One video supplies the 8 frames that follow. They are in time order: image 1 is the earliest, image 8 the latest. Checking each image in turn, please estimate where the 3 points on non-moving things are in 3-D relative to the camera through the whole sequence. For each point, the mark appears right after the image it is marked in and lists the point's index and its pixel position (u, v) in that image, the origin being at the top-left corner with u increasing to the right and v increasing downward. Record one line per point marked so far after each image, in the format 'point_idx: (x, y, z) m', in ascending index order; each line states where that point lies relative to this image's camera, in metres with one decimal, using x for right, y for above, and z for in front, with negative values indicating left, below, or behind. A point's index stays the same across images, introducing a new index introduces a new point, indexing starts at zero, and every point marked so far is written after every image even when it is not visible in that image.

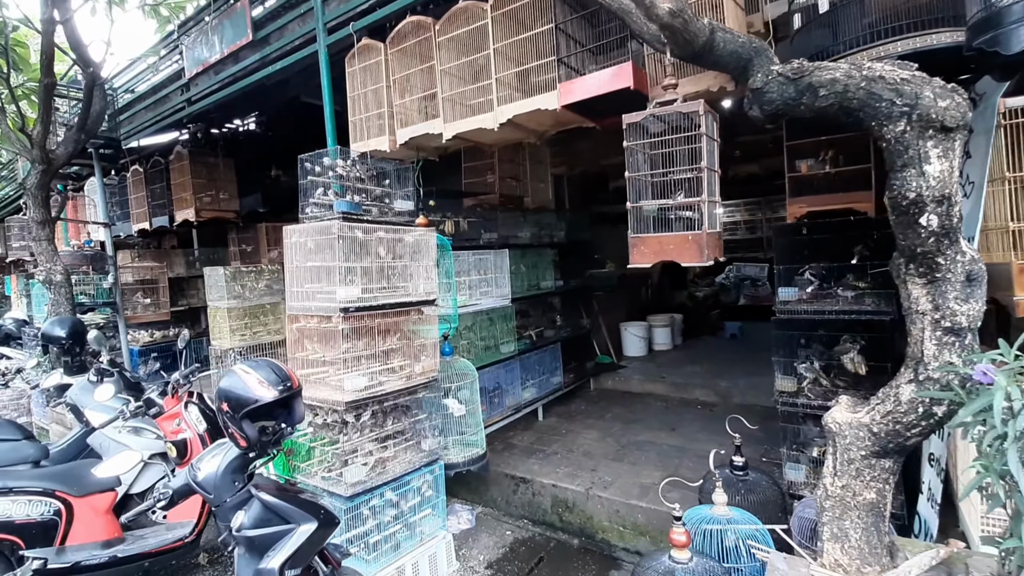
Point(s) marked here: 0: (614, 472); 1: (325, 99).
0: (+0.7, -1.3, +3.5) m
1: (-1.3, +1.3, +3.4) m
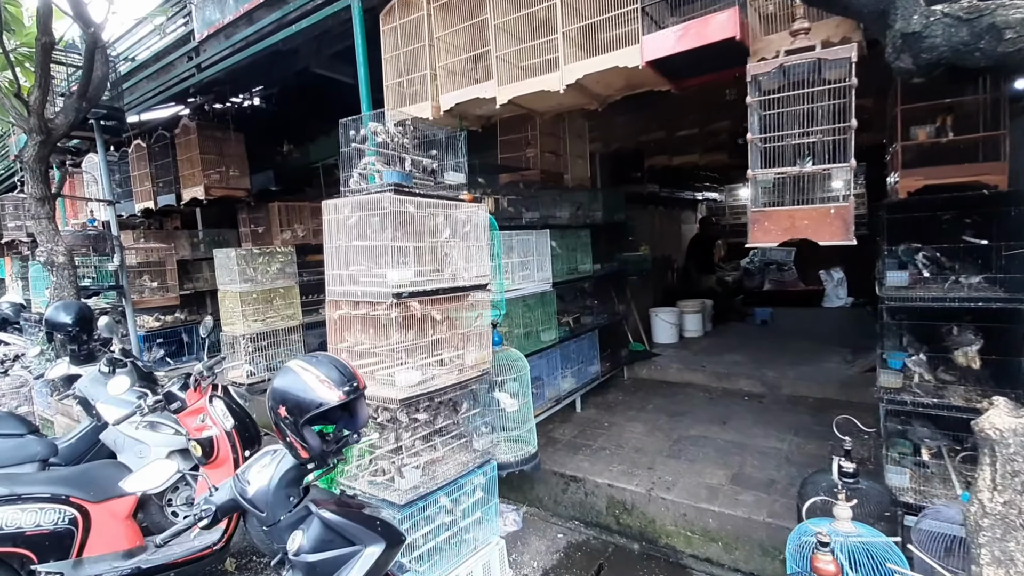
0: (+1.0, -1.2, +3.3) m
1: (-0.9, +1.4, +3.0) m
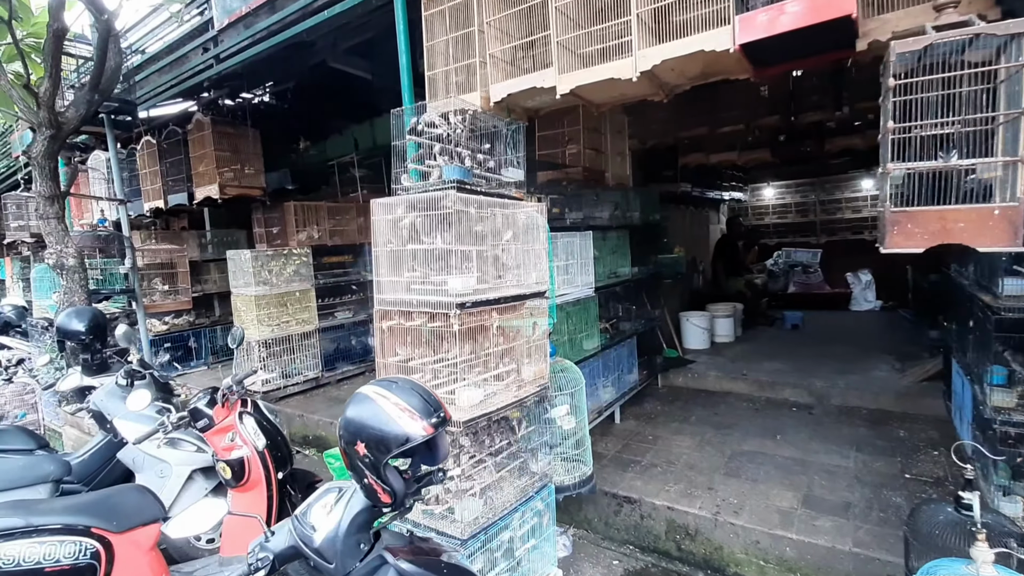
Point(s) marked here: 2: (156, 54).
0: (+1.3, -1.2, +3.0) m
1: (-0.6, +1.3, +2.8) m
2: (-3.4, +2.2, +4.8) m
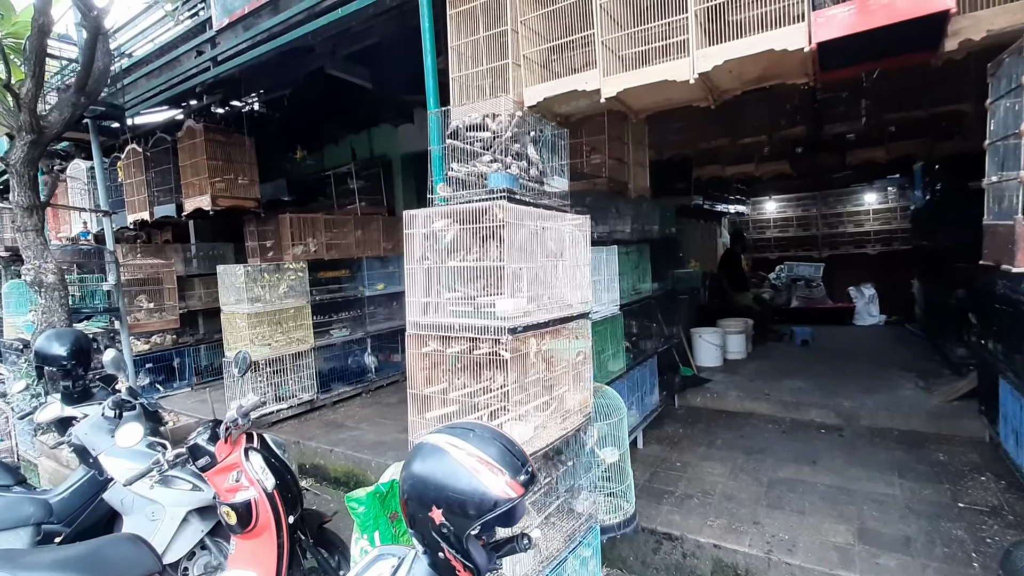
0: (+1.5, -1.3, +2.8) m
1: (-0.4, +1.2, +2.6) m
2: (-3.3, +2.1, +4.6) m
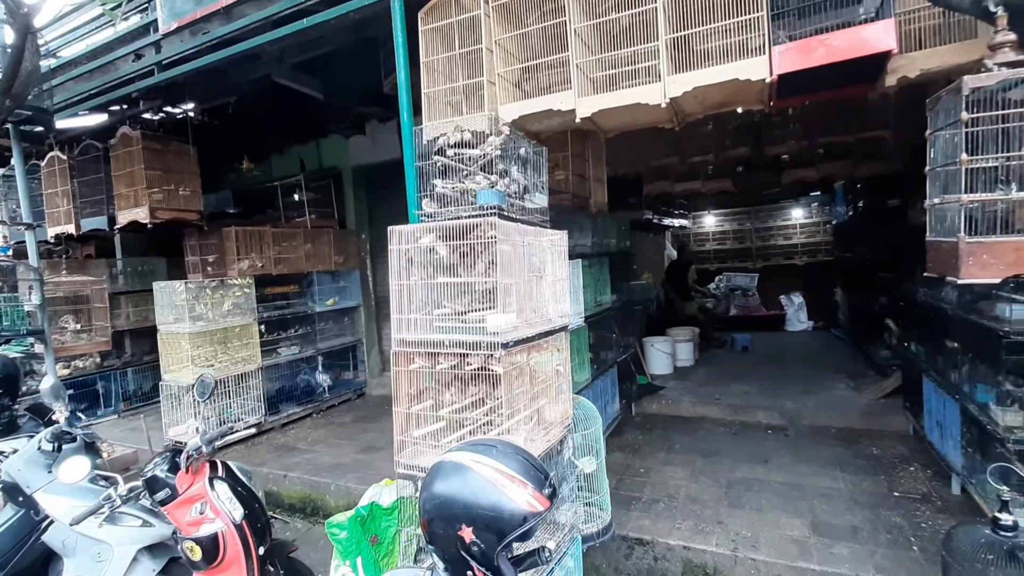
0: (+1.4, -1.4, +3.0) m
1: (-0.6, +1.2, +2.6) m
2: (-3.6, +1.9, +4.2) m
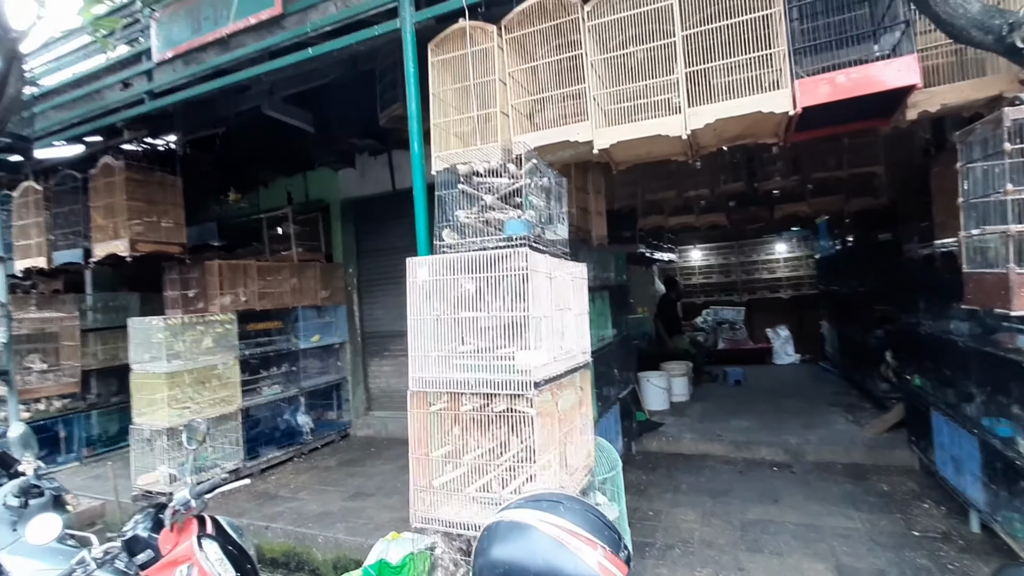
0: (+1.4, -1.6, +2.8) m
1: (-0.5, +1.0, +2.5) m
2: (-3.6, +1.6, +4.1) m
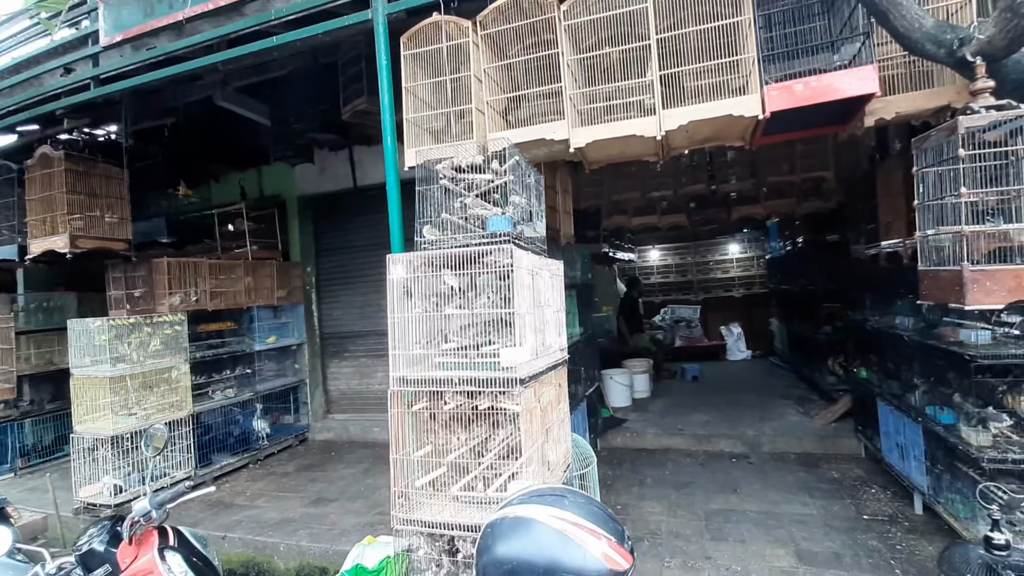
0: (+1.3, -1.6, +2.9) m
1: (-0.6, +1.0, +2.5) m
2: (-3.9, +1.6, +3.7) m
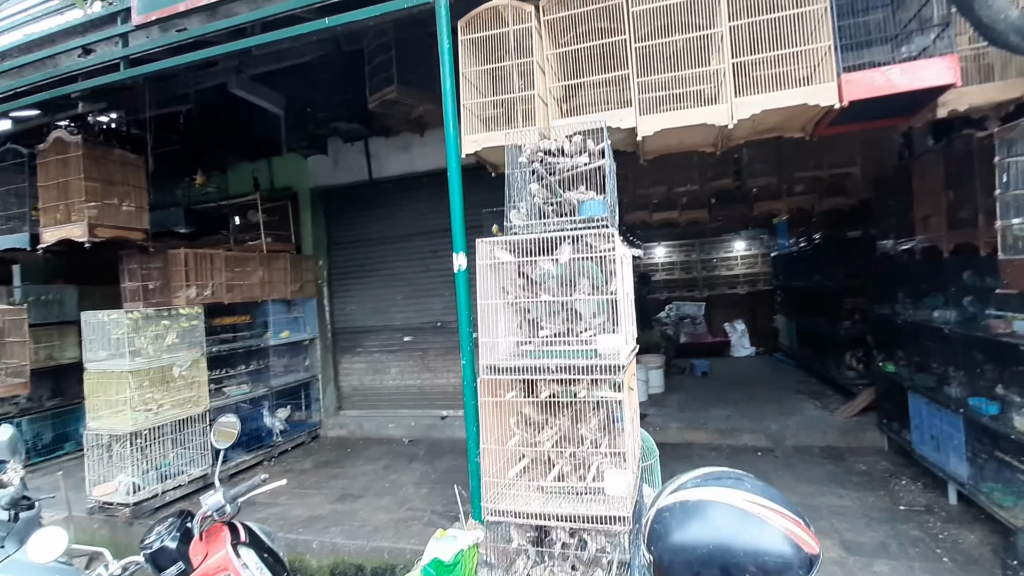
0: (+1.6, -1.5, +2.9) m
1: (-0.3, +1.0, +2.4) m
2: (-3.6, +1.7, +3.6) m
